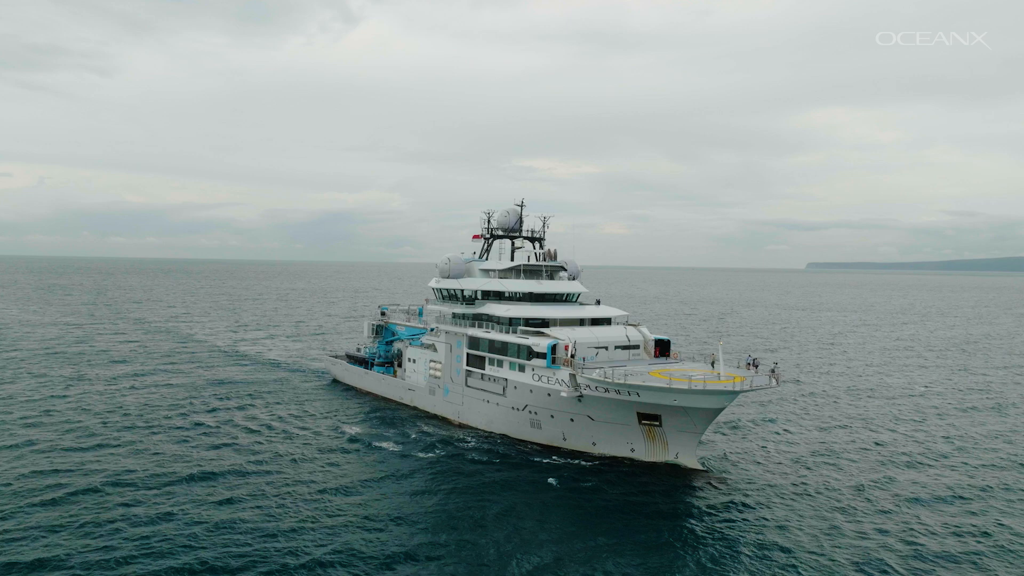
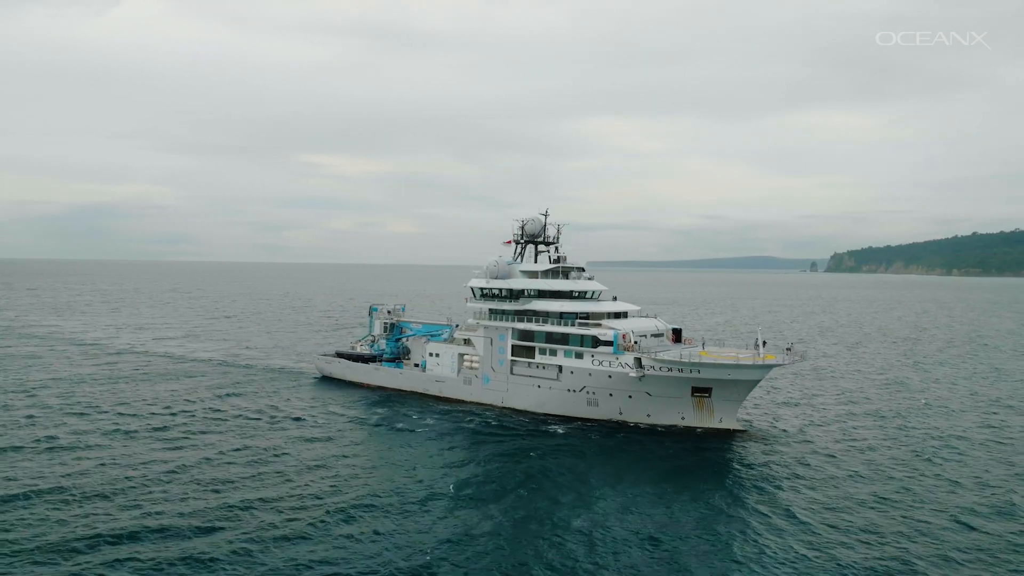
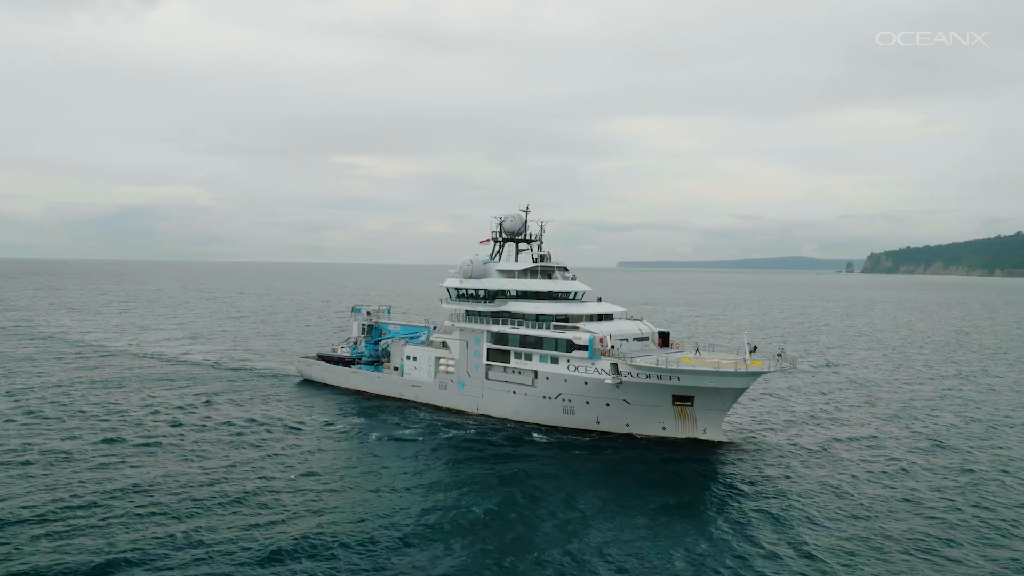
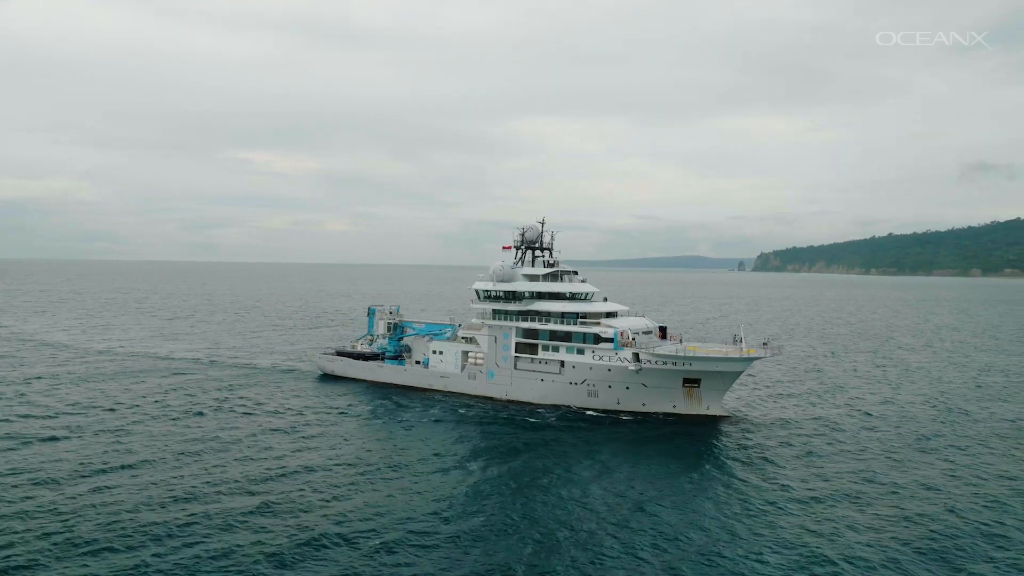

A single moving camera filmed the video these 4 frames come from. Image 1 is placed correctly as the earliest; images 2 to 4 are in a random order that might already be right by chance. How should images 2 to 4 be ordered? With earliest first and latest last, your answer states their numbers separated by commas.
3, 2, 4
